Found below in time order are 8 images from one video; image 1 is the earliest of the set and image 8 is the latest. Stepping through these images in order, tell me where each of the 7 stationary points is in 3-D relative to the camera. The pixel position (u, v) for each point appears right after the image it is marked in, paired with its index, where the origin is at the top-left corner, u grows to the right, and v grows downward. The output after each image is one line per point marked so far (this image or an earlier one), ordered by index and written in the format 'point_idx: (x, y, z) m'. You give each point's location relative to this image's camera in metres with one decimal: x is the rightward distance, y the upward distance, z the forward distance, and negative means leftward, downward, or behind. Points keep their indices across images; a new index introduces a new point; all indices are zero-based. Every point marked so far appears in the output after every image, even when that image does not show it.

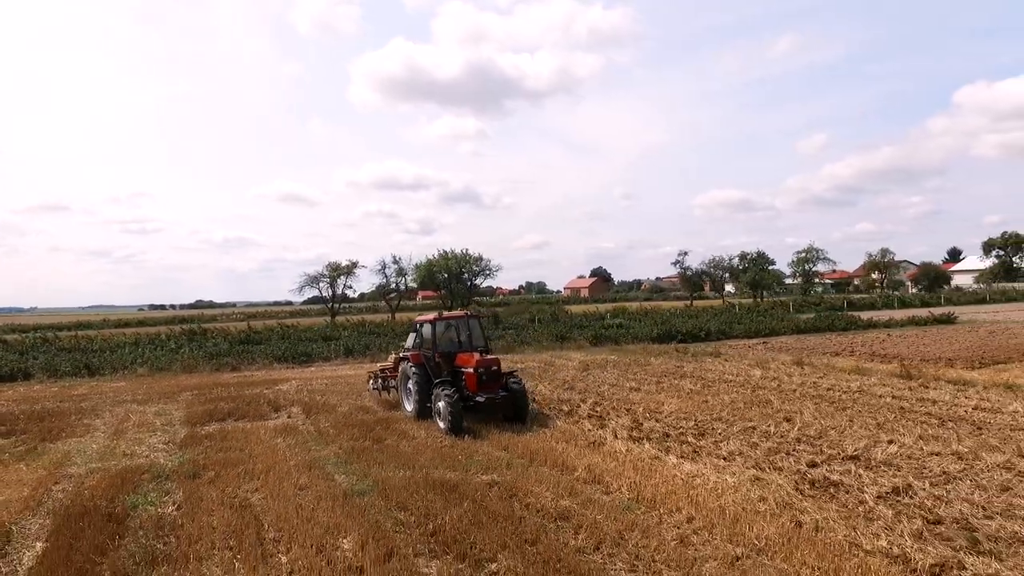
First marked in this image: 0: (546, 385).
0: (+0.7, -2.1, +13.1) m
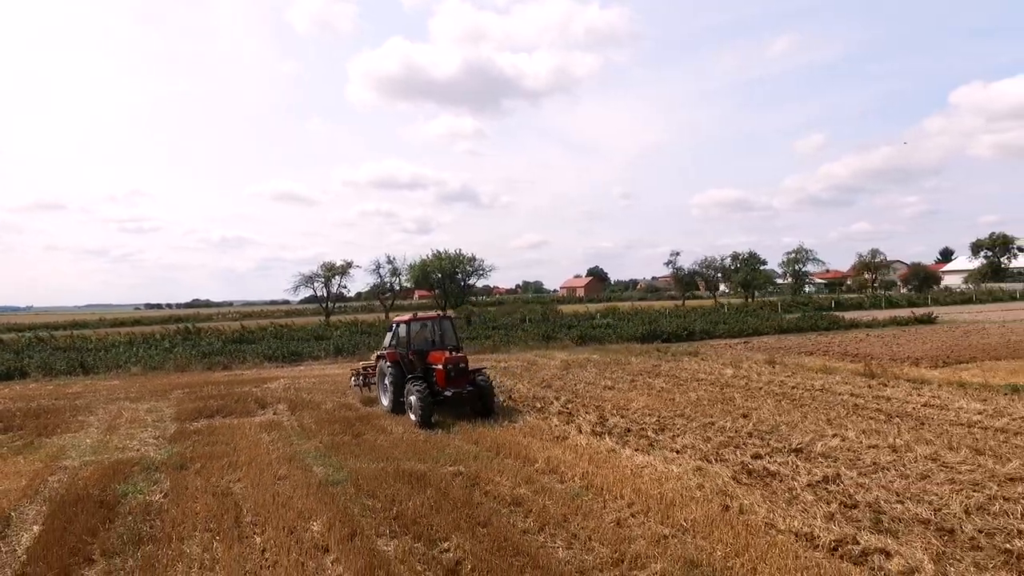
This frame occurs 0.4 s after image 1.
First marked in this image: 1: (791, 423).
0: (+0.3, -2.2, +13.5) m
1: (+4.1, -2.0, +8.6) m
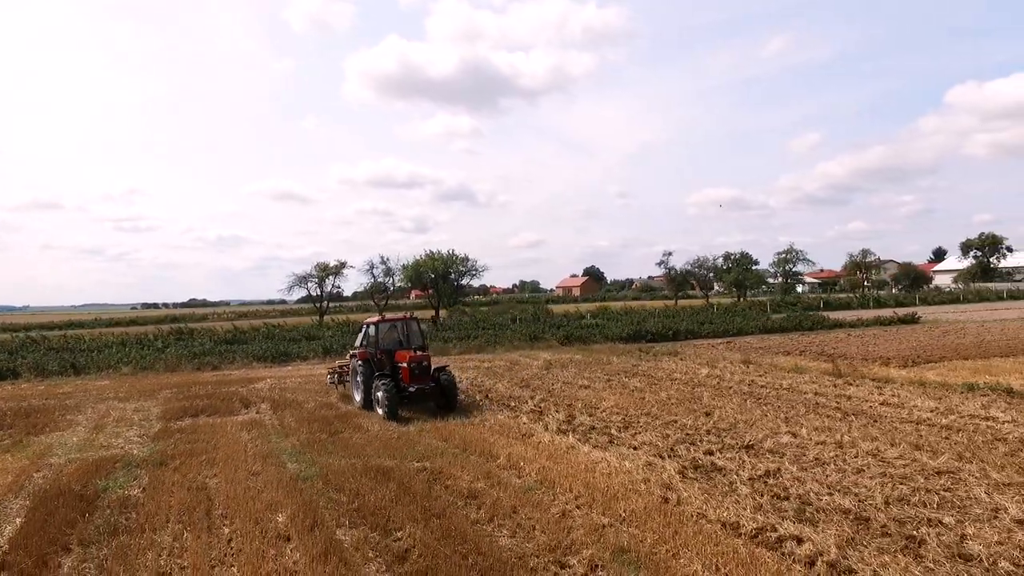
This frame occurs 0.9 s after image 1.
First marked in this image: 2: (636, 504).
0: (-0.2, -2.2, +13.9) m
1: (+3.6, -2.0, +9.0) m
2: (+1.1, -2.0, +5.4) m
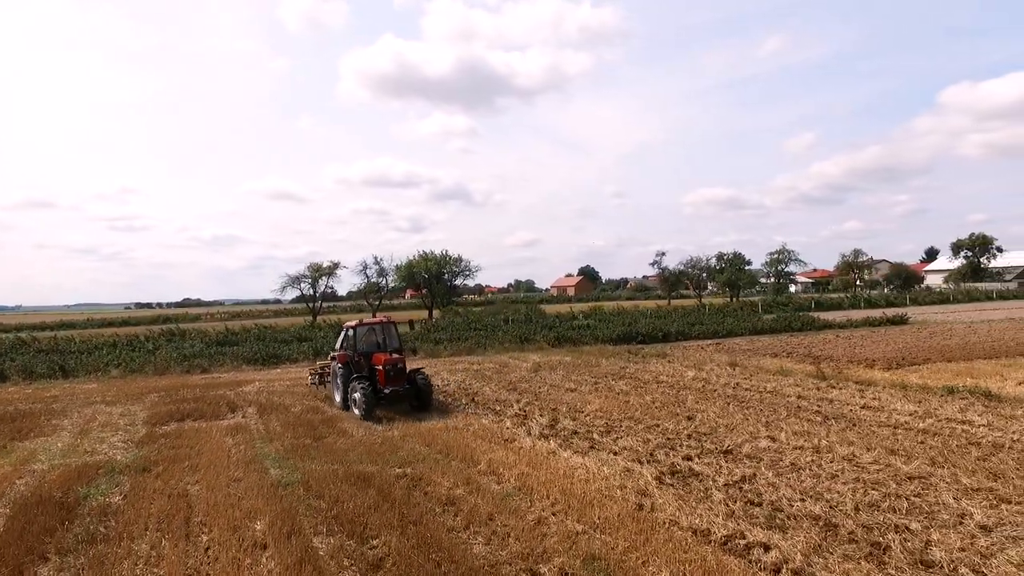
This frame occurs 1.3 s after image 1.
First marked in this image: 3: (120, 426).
0: (-0.5, -2.3, +14.0) m
1: (+3.4, -2.1, +9.1) m
2: (+0.9, -2.1, +5.5) m
3: (-7.1, -2.5, +10.6) m
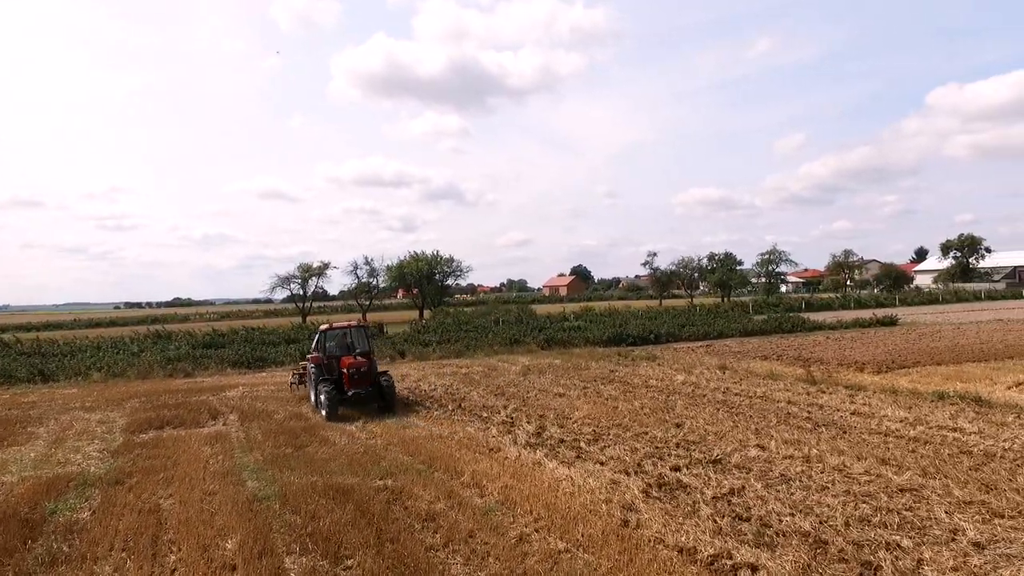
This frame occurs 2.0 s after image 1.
0: (-0.7, -2.4, +13.8) m
1: (+3.2, -2.2, +9.0) m
2: (+0.8, -2.2, +5.3) m
3: (-7.3, -2.6, +10.3) m
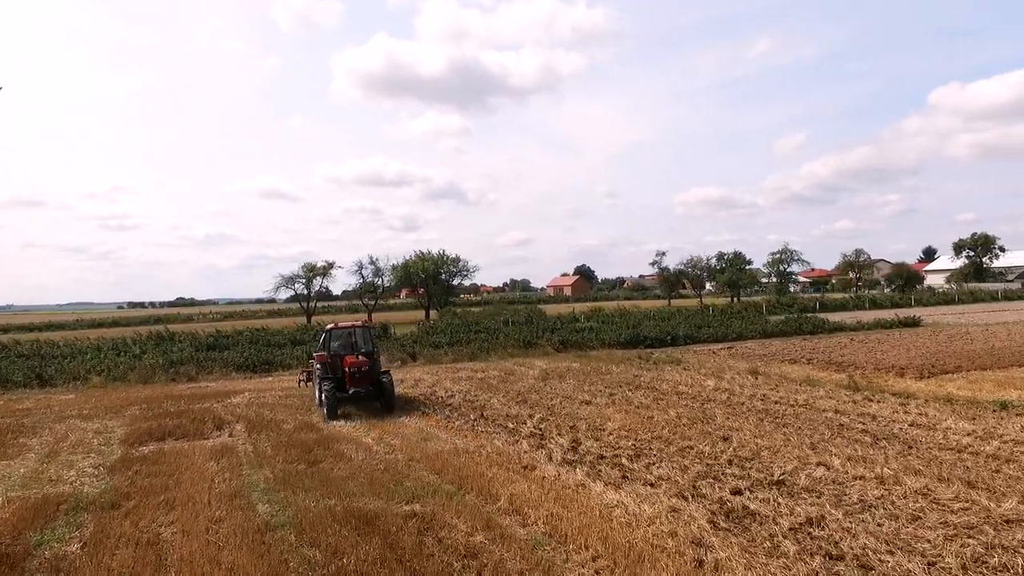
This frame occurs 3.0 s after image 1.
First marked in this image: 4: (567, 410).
0: (-0.3, -2.4, +13.0) m
1: (+3.6, -2.2, +8.2) m
2: (+1.2, -2.2, +4.6) m
3: (-6.9, -2.6, +9.6) m
4: (+1.0, -2.3, +11.1) m
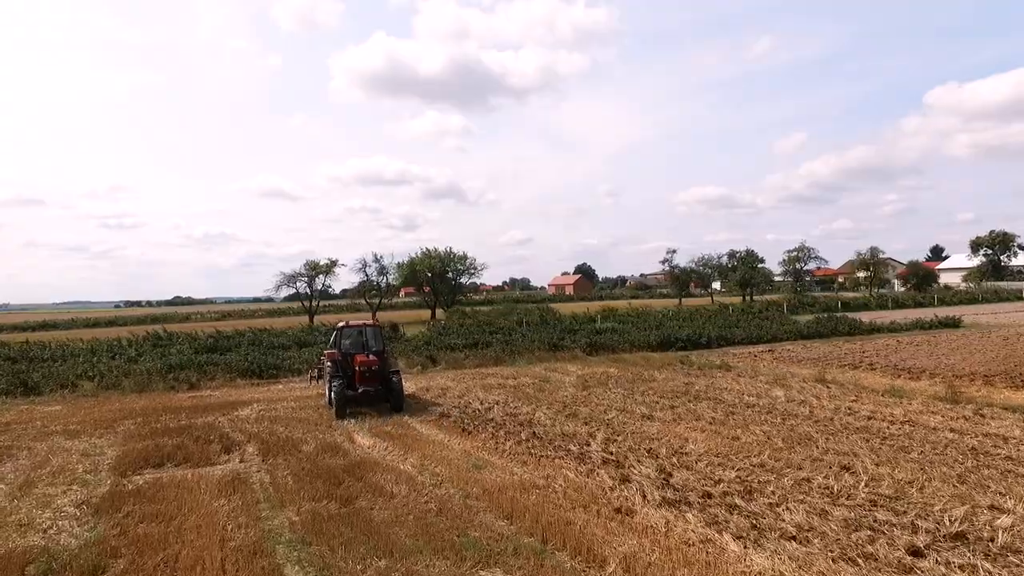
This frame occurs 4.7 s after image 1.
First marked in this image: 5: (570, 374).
0: (+0.6, -2.4, +11.5) m
1: (+4.5, -2.2, +6.6) m
2: (+2.1, -2.2, +3.0) m
3: (-6.0, -2.5, +8.0) m
4: (+1.9, -2.3, +9.6) m
5: (+1.6, -2.3, +16.1) m
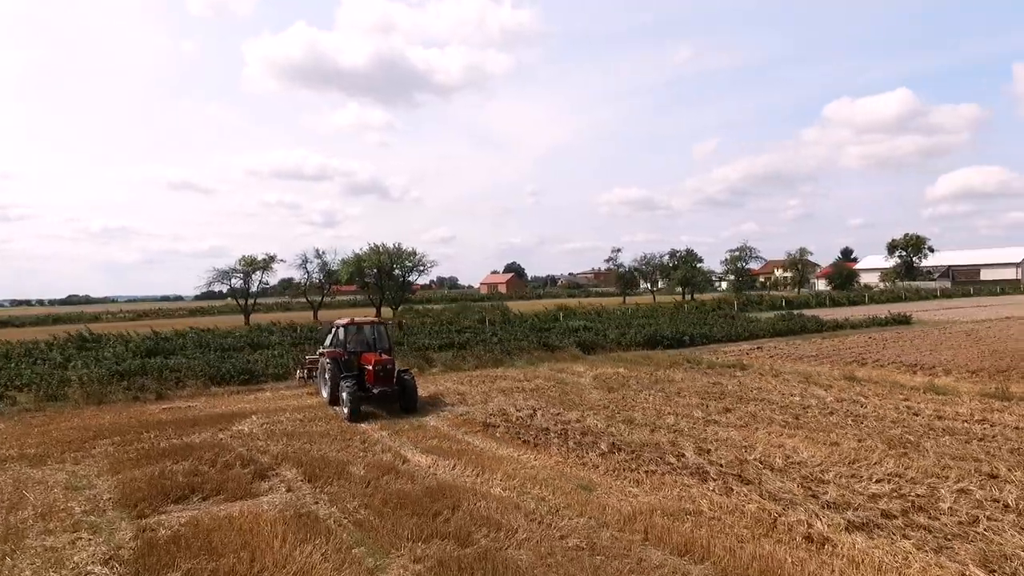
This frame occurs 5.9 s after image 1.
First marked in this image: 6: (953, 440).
0: (+1.4, -2.3, +10.5) m
1: (+5.9, -2.1, +6.2) m
2: (+4.0, -2.1, +2.3) m
3: (-4.7, -2.4, +6.3) m
4: (+3.0, -2.2, +8.8) m
5: (+1.8, -2.2, +15.2) m
6: (+6.1, -2.1, +8.2) m
